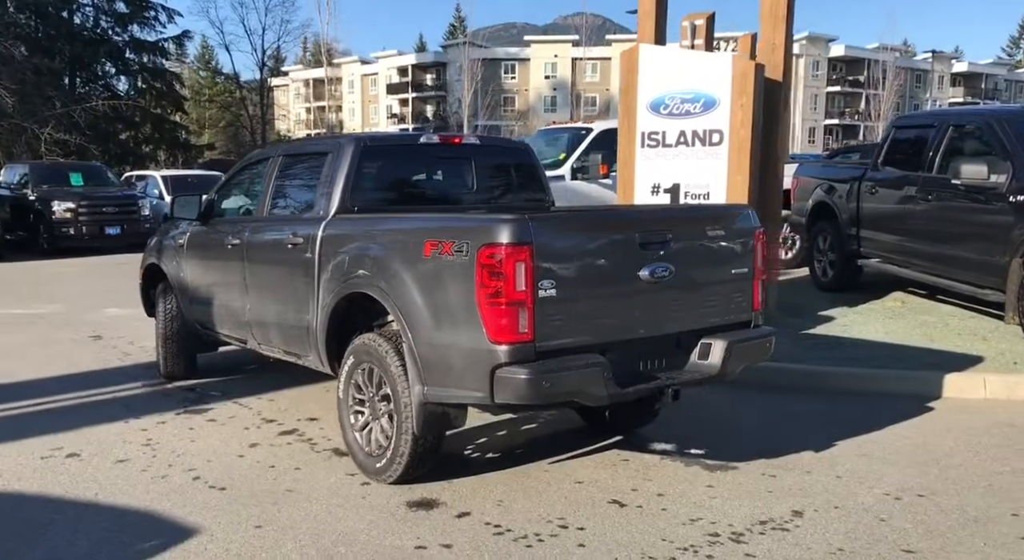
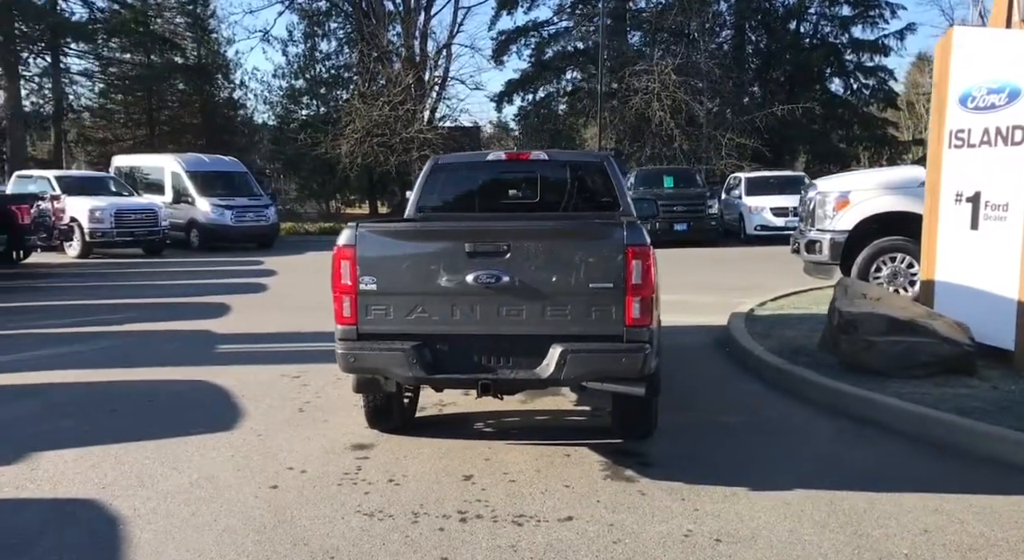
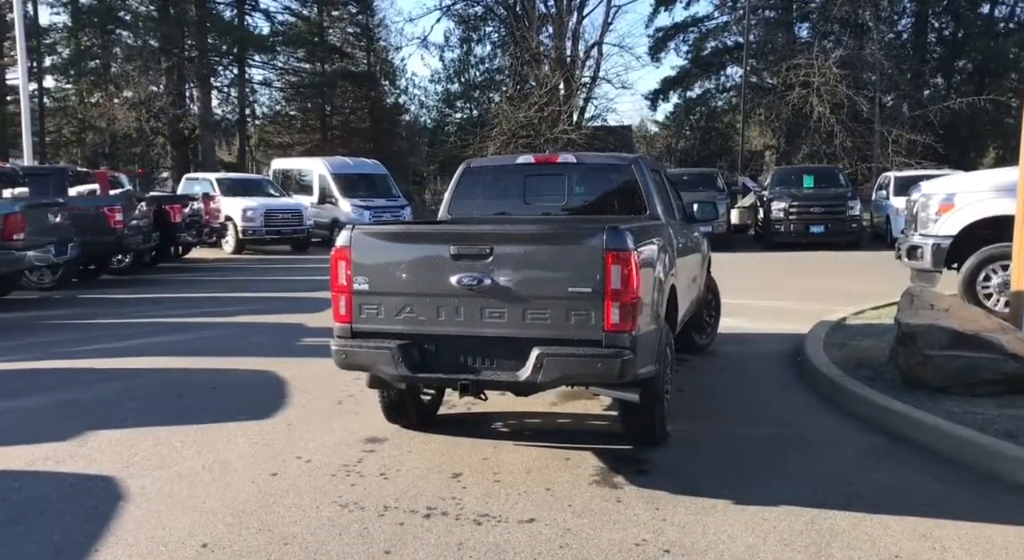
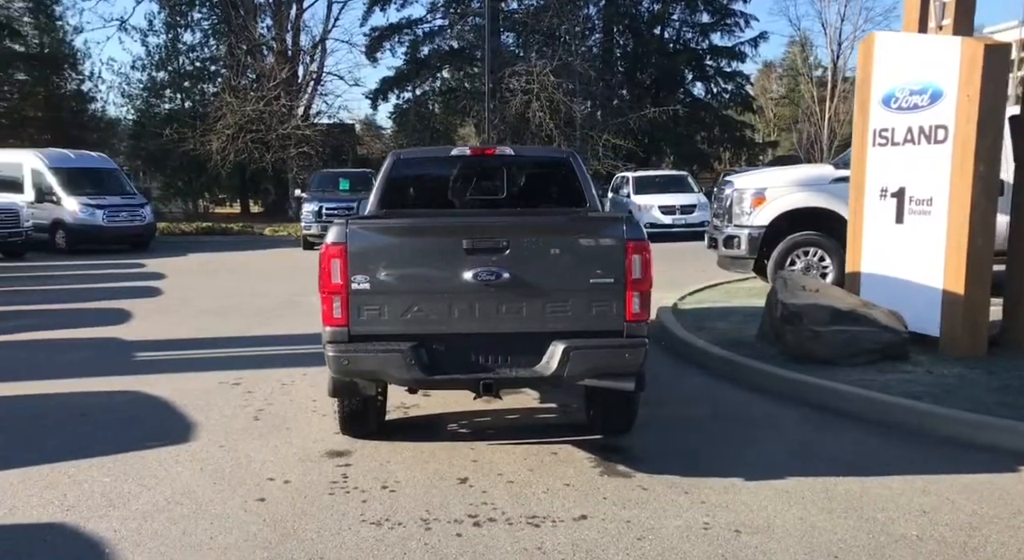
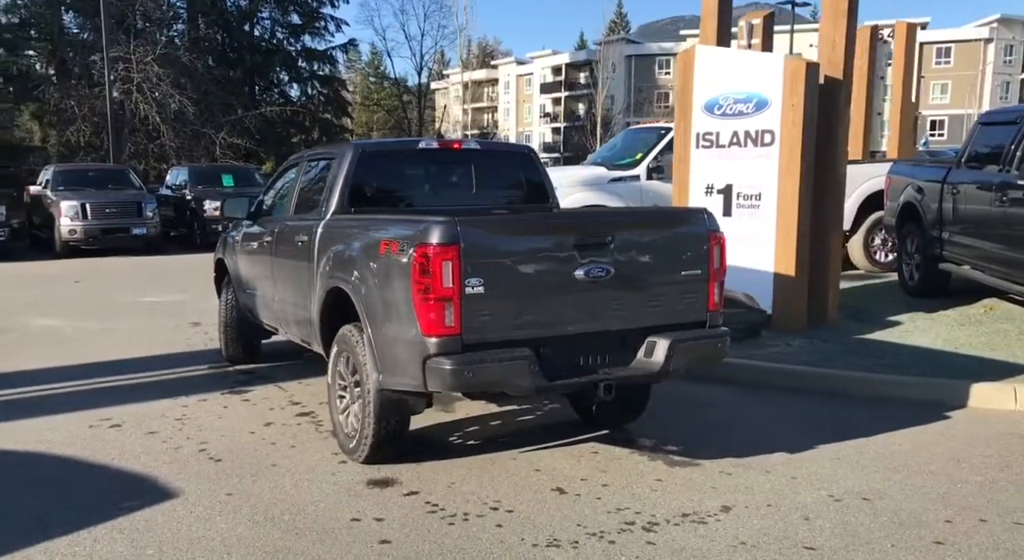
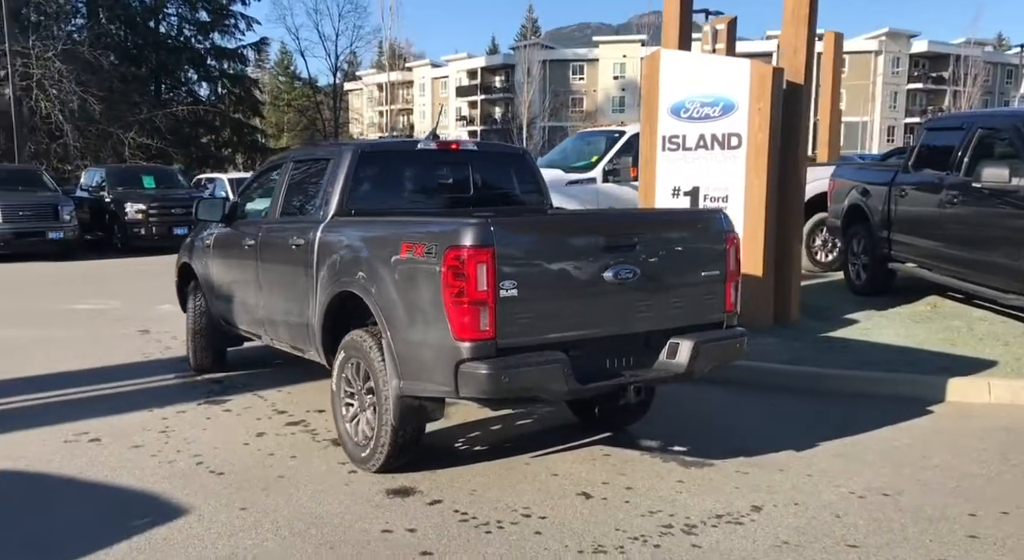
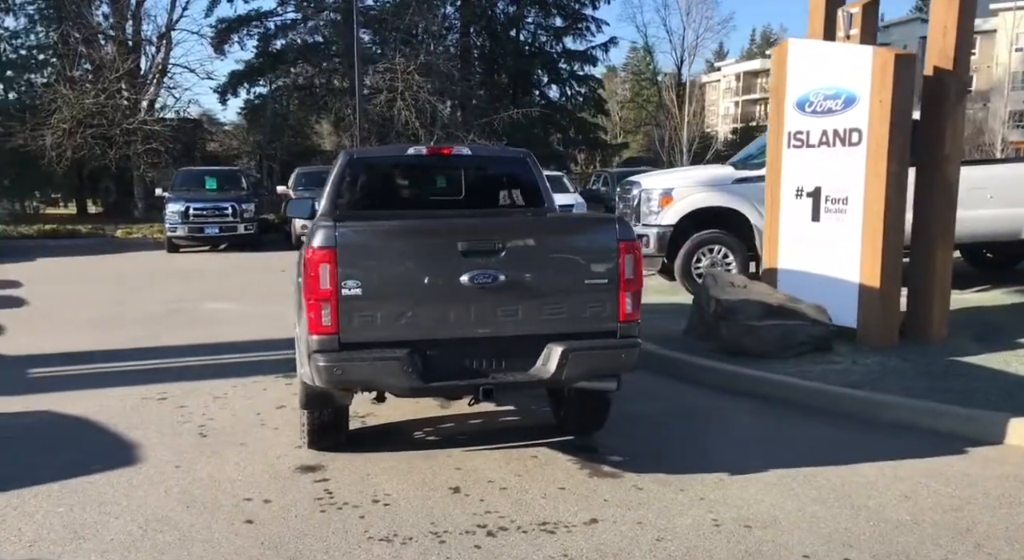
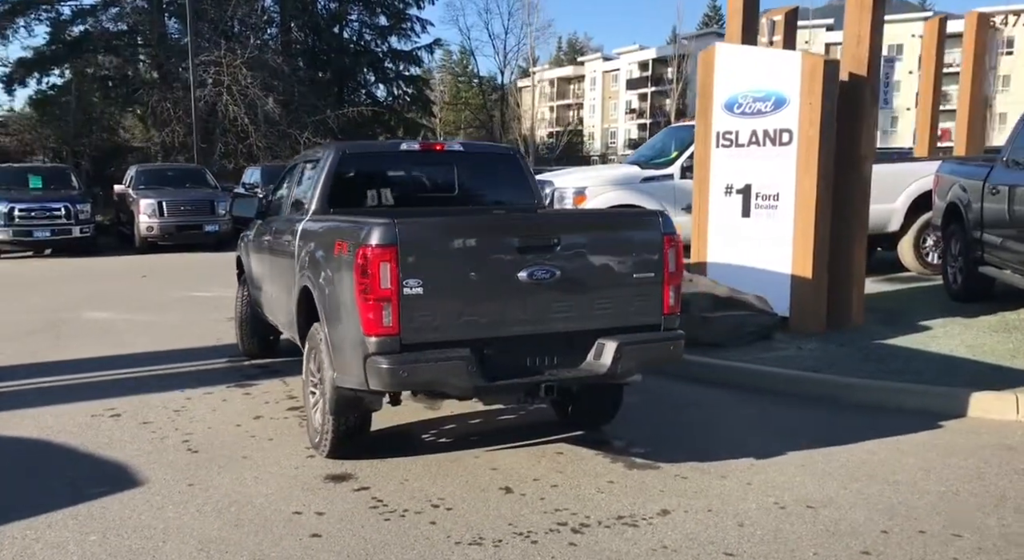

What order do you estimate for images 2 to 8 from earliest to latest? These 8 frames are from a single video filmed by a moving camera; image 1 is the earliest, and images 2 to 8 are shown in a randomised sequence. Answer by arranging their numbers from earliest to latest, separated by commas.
6, 5, 8, 7, 4, 2, 3
